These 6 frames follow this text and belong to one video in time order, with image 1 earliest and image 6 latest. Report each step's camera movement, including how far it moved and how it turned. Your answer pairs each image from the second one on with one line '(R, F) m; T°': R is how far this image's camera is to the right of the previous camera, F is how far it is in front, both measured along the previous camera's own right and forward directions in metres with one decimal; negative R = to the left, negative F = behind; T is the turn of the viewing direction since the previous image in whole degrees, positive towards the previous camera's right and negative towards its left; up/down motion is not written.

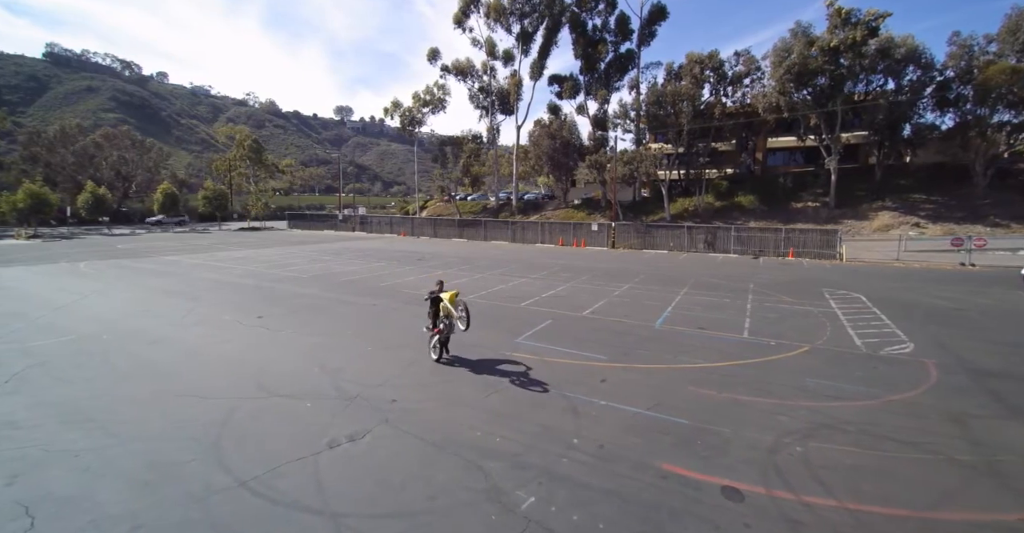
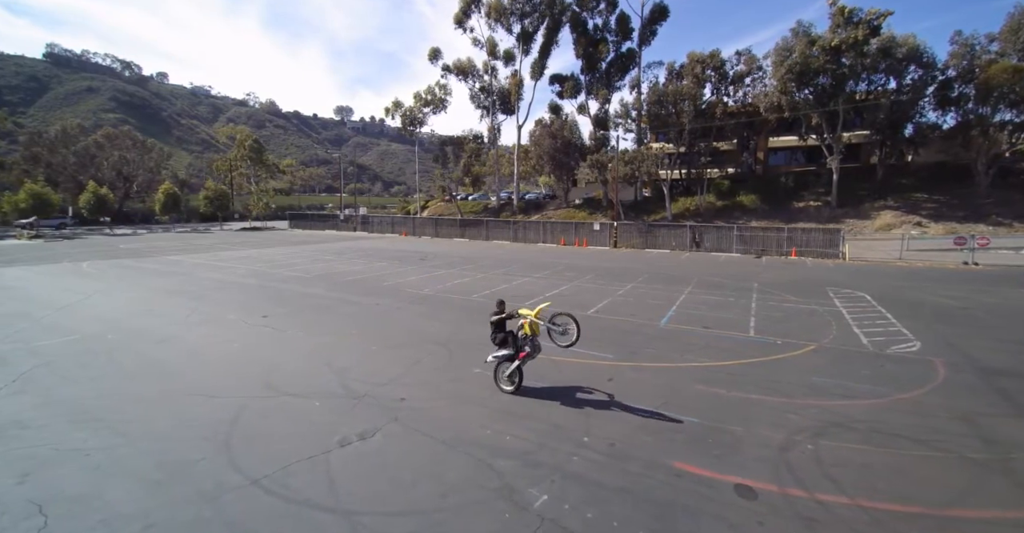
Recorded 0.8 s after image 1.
(-0.1, 0.0) m; 0°
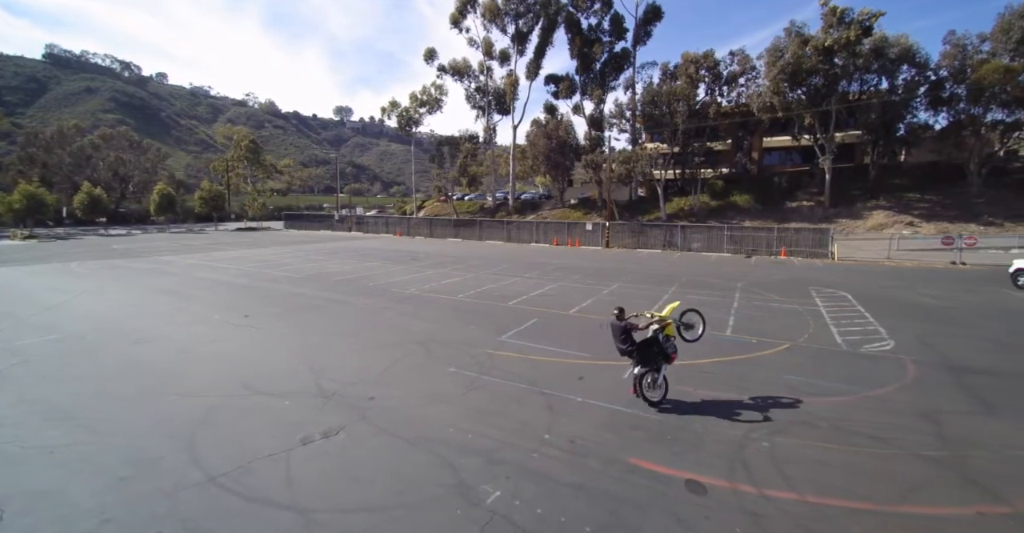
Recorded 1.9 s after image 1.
(+0.5, -0.1) m; 0°
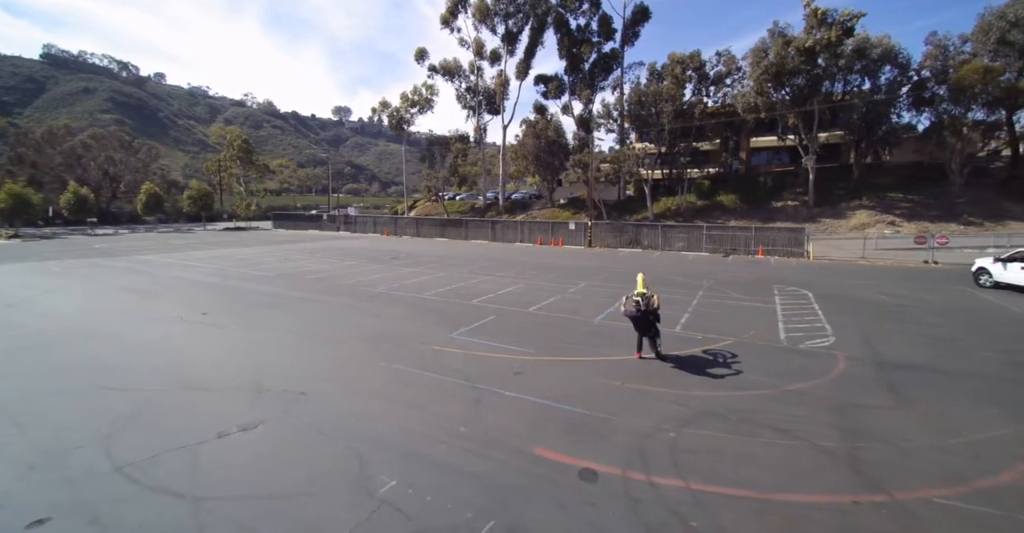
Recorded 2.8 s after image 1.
(+1.2, -0.2) m; 0°
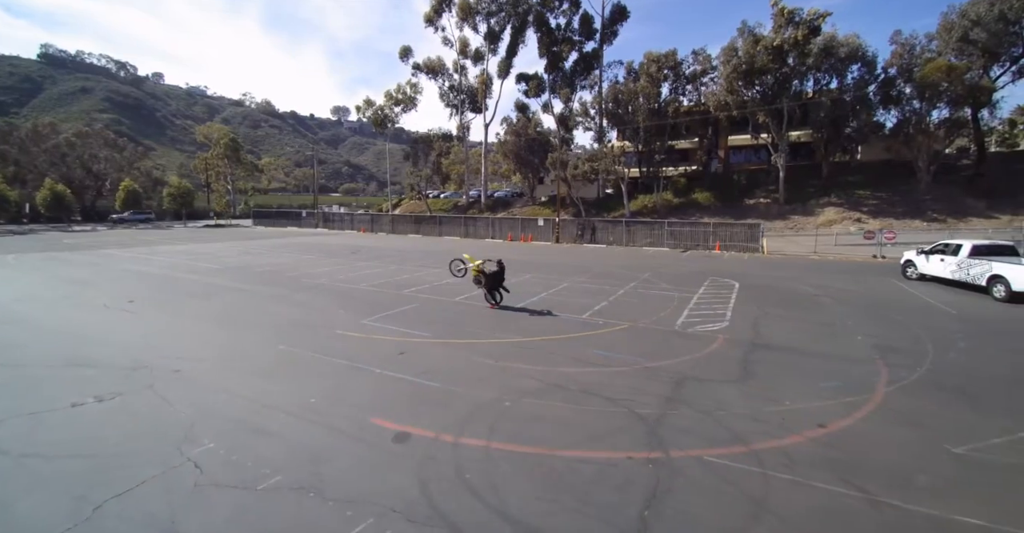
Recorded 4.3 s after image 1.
(+2.3, -0.3) m; 0°
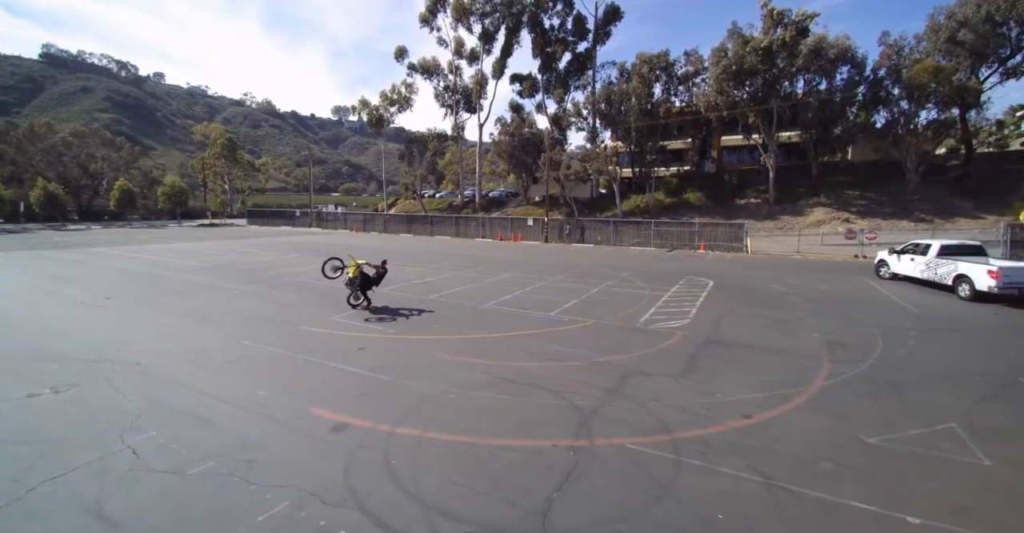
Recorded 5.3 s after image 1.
(+0.9, -0.2) m; 0°
